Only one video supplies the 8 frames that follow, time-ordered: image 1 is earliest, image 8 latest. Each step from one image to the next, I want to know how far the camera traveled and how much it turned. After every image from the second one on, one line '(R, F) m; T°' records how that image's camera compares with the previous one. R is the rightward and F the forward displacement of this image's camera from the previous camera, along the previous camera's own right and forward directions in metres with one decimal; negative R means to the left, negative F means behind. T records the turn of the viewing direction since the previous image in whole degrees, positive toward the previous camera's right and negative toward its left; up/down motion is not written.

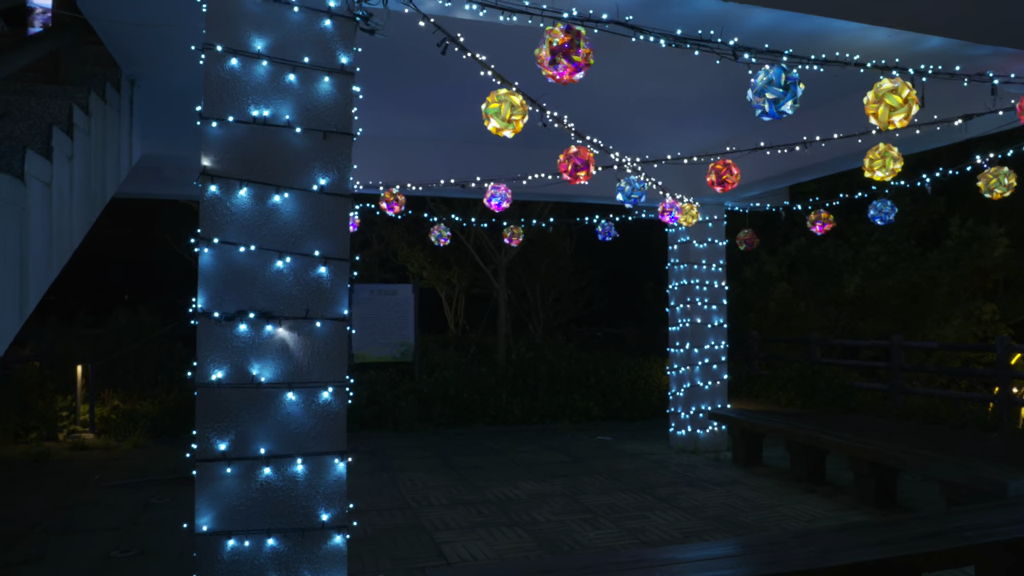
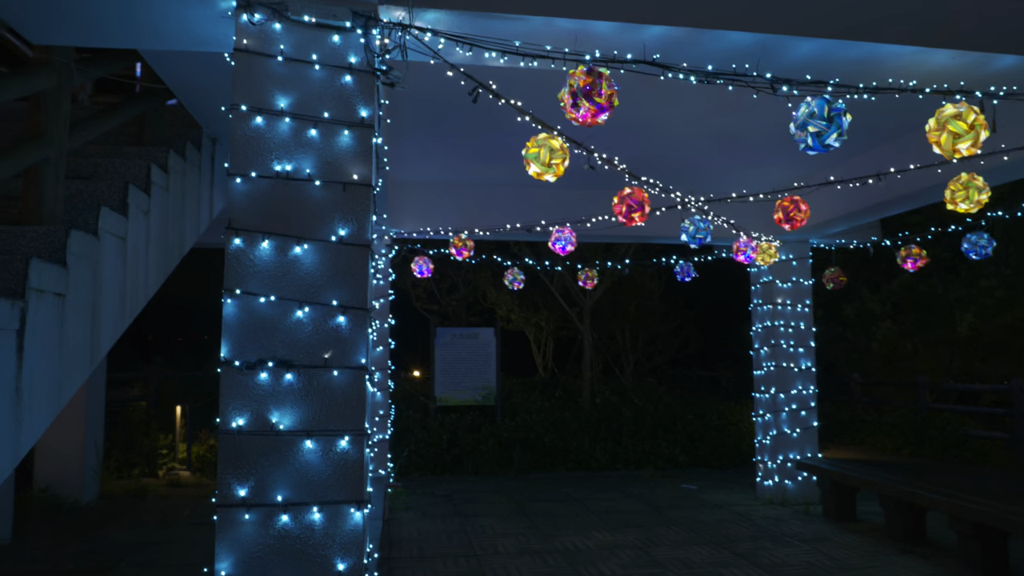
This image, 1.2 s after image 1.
(+0.3, +0.1) m; -8°
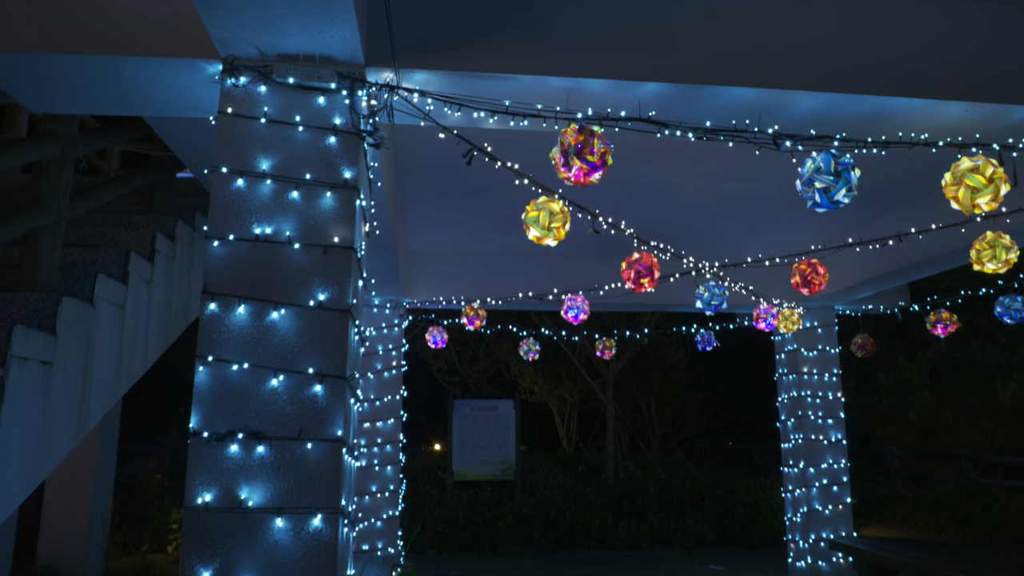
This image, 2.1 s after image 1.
(+0.2, +0.2) m; -2°
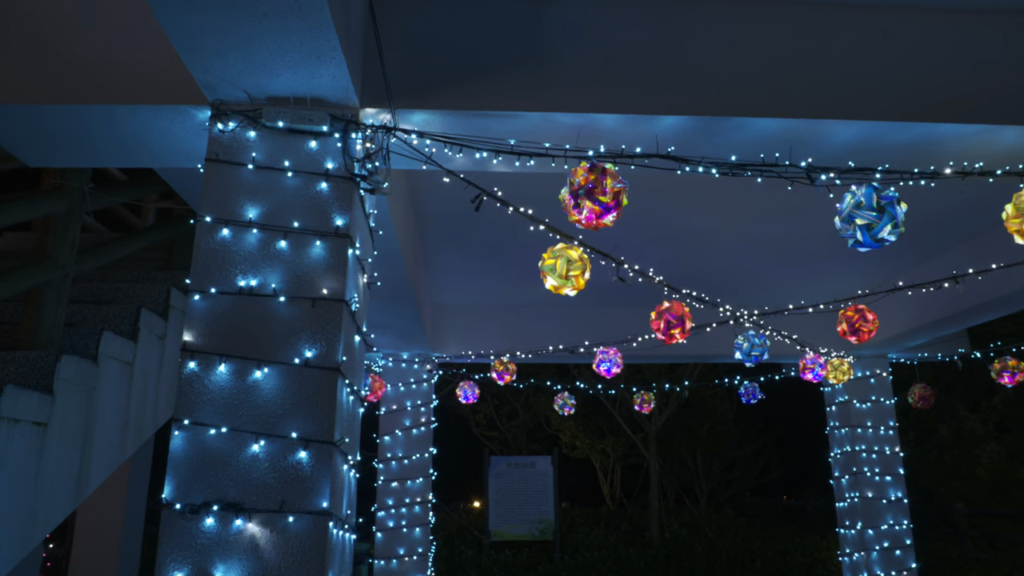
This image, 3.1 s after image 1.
(+0.1, +0.3) m; -3°
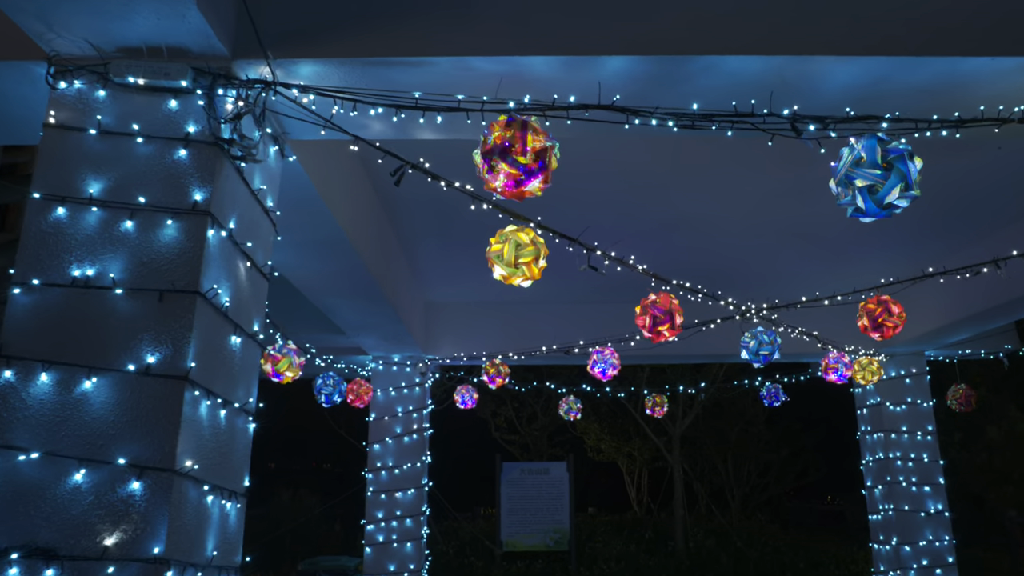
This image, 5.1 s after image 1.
(+0.4, +0.6) m; -3°
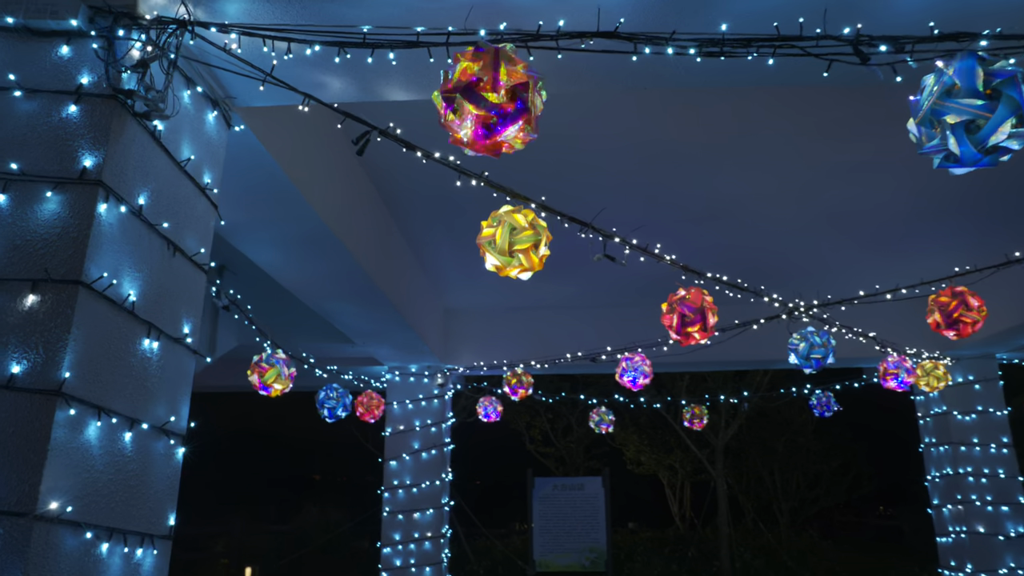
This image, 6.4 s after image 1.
(+0.2, +0.6) m; -3°
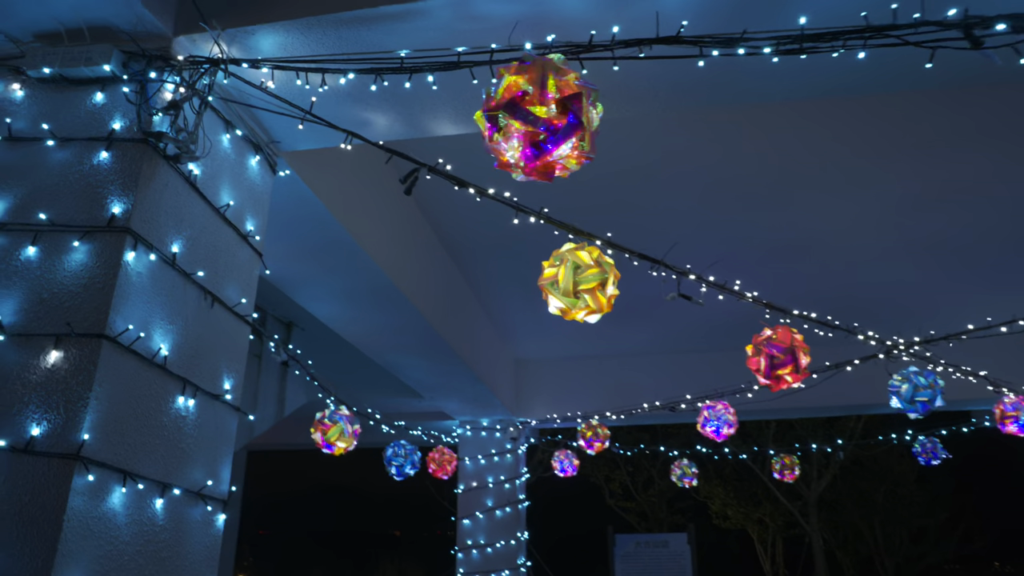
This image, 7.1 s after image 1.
(0.0, +0.2) m; -6°
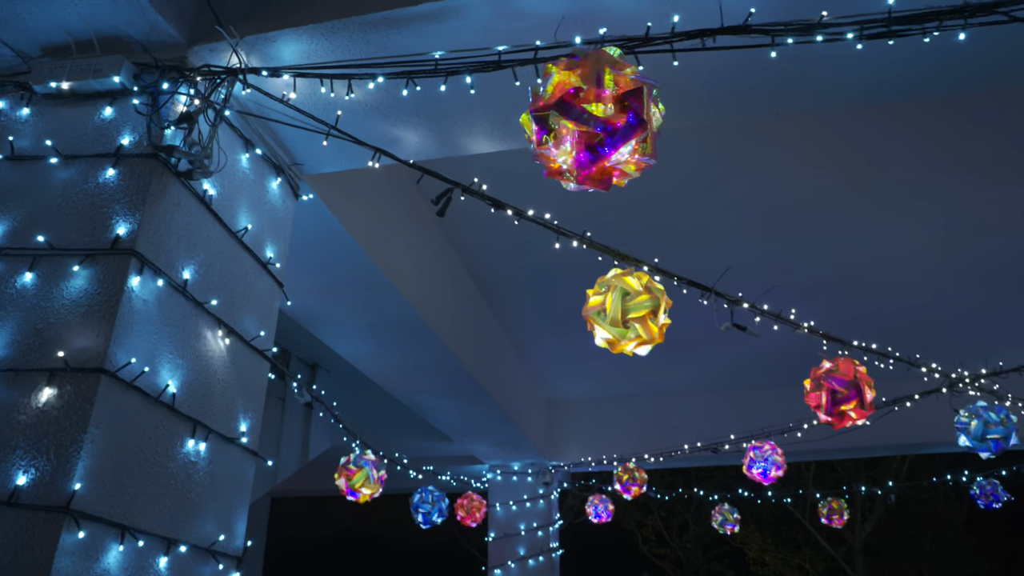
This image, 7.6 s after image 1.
(-0.1, +0.2) m; -2°
